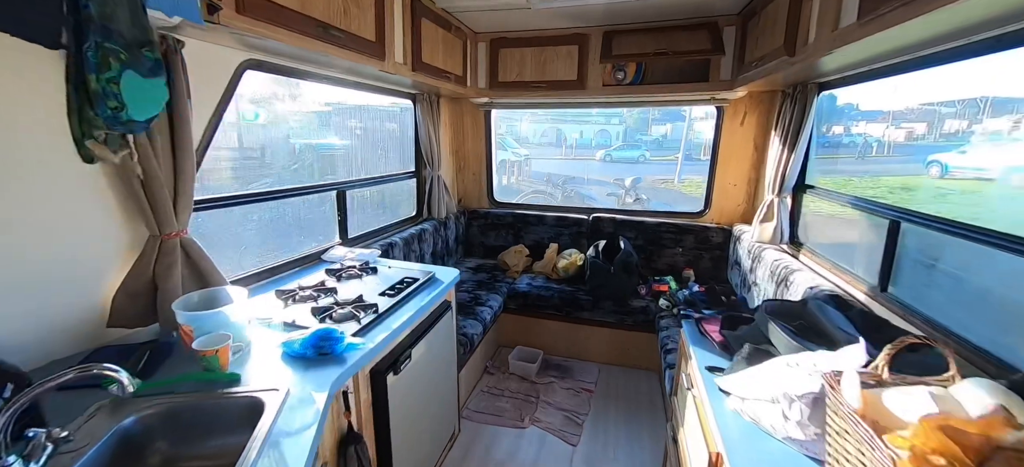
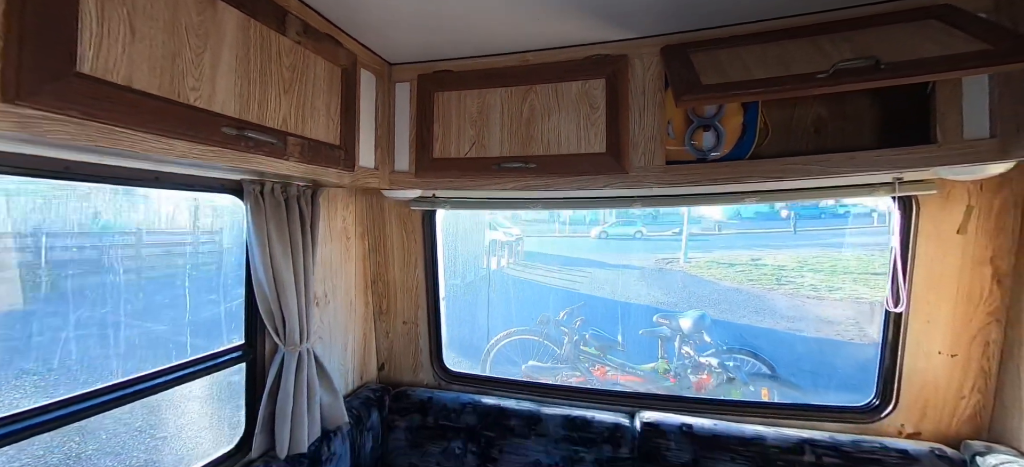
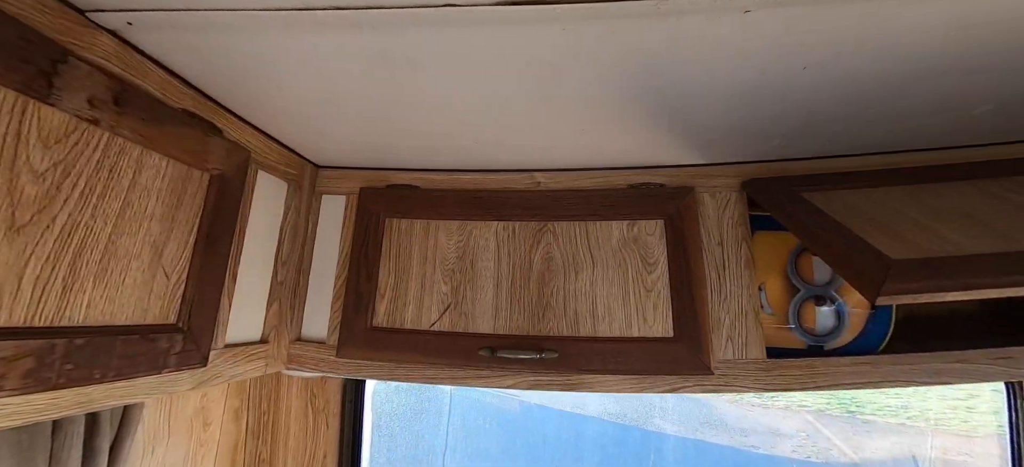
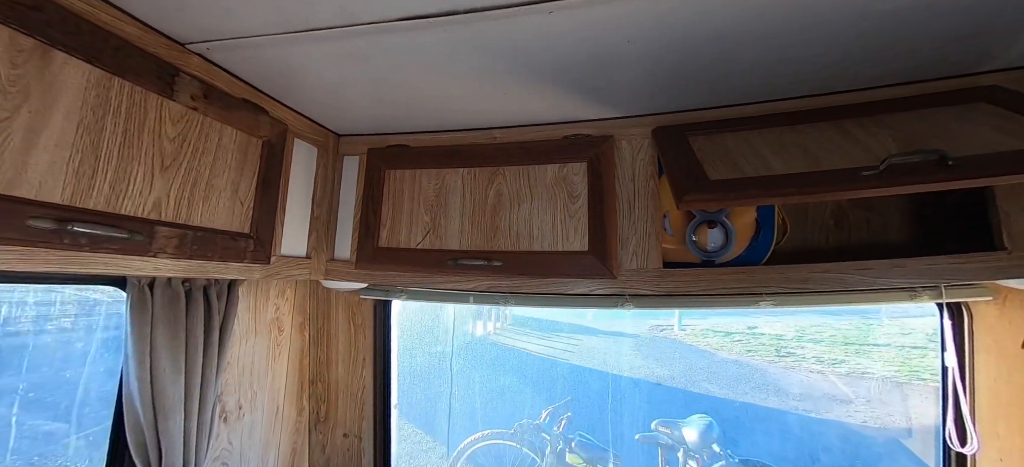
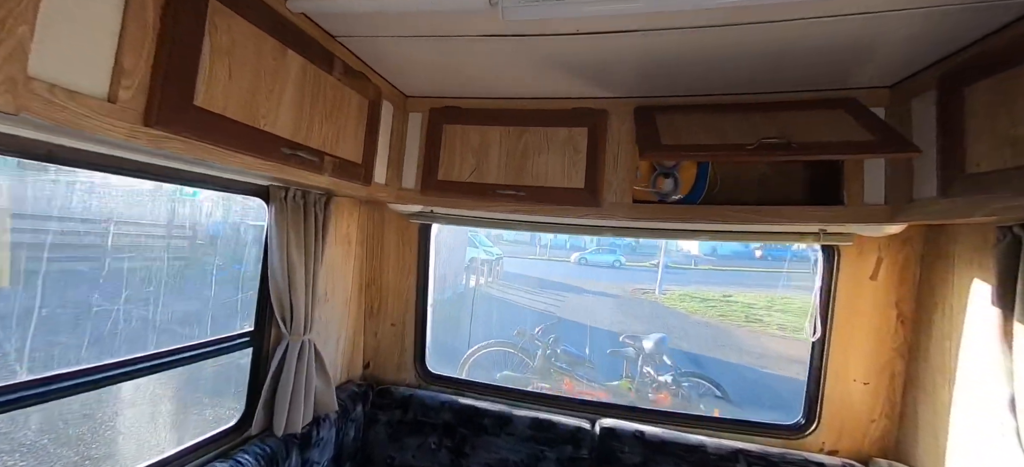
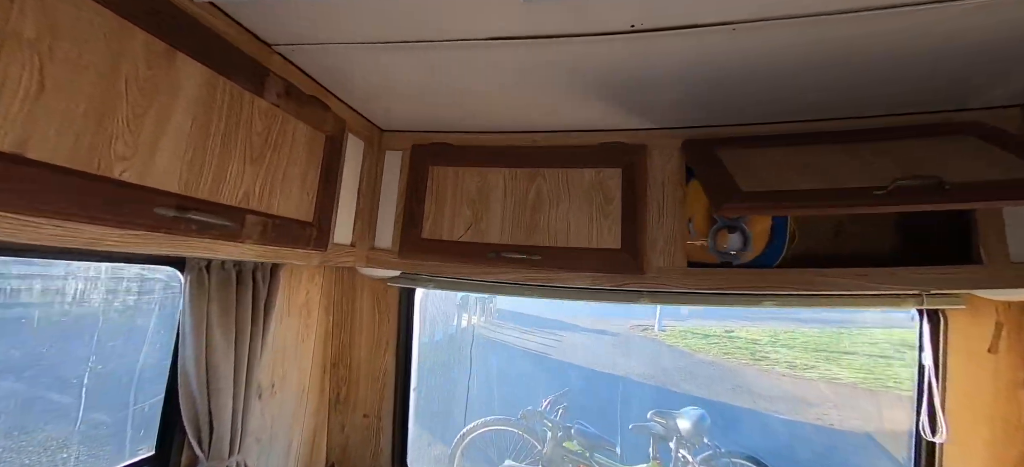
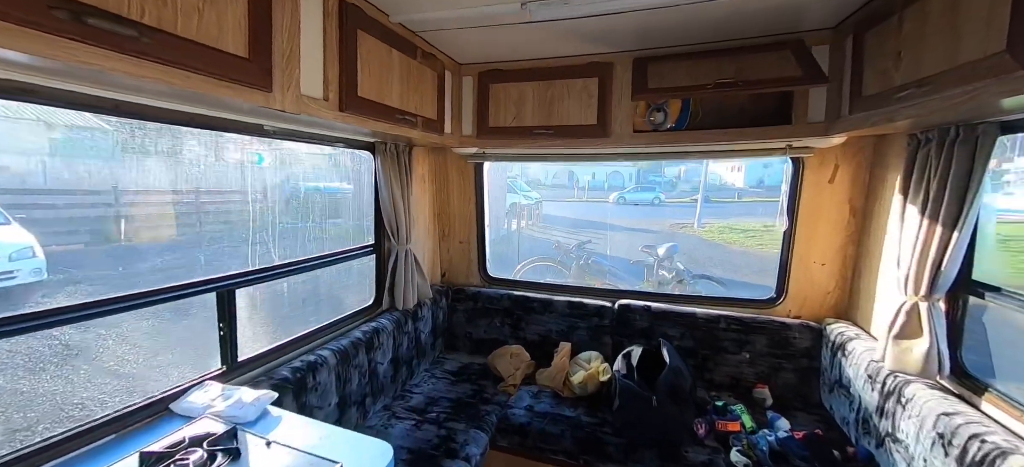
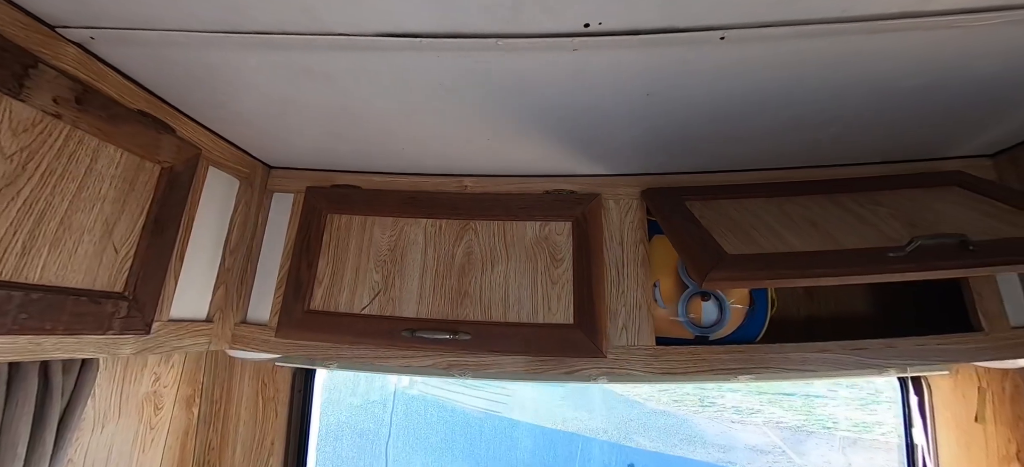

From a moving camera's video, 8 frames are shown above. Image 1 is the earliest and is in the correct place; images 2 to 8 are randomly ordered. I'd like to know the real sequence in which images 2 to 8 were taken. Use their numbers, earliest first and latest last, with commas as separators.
7, 5, 6, 3, 8, 4, 2
